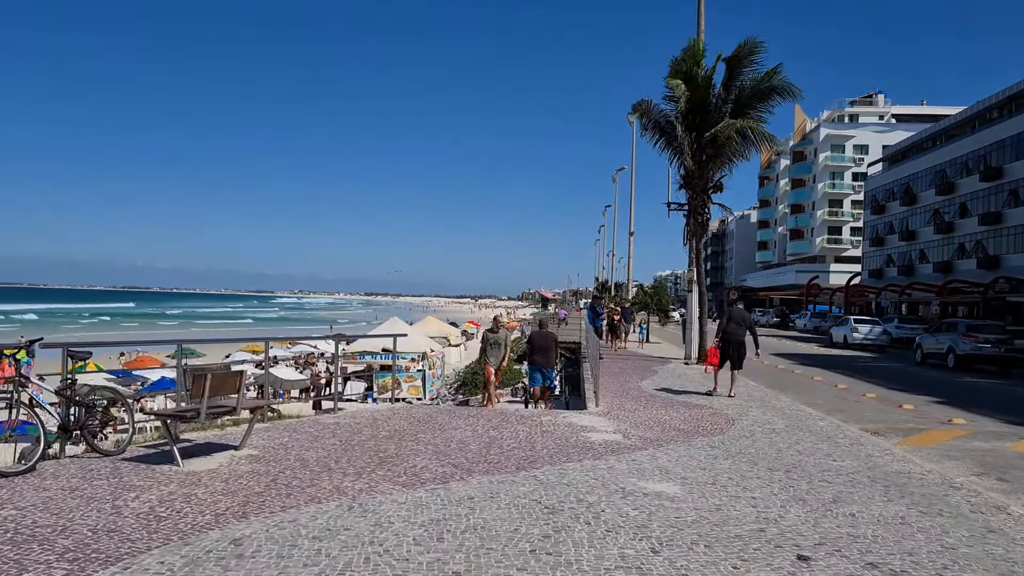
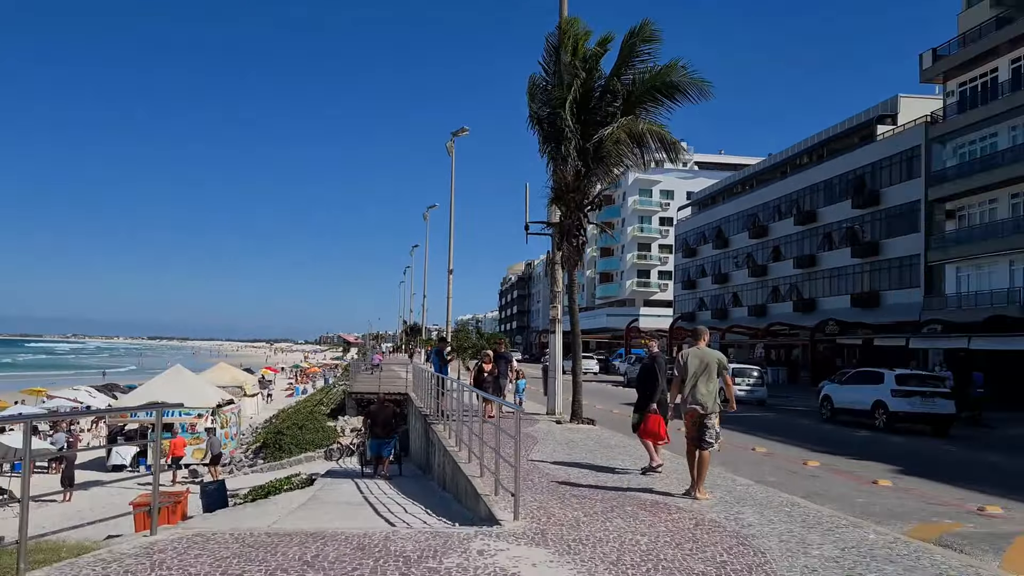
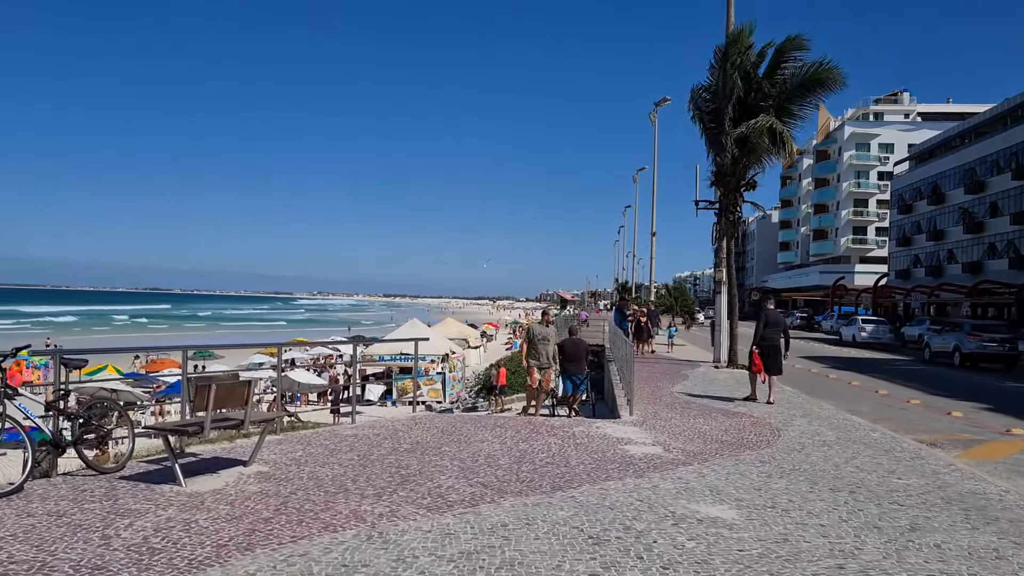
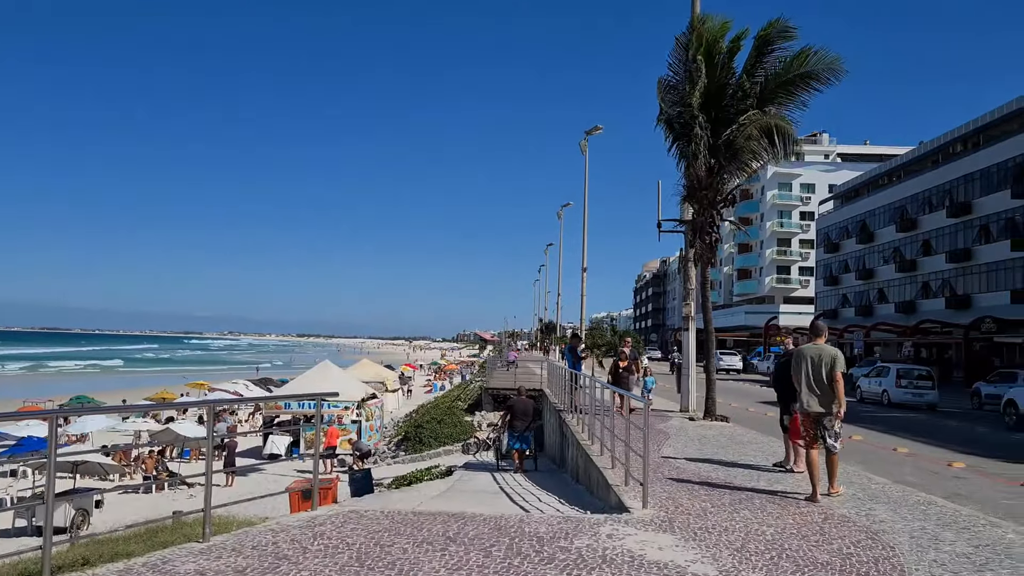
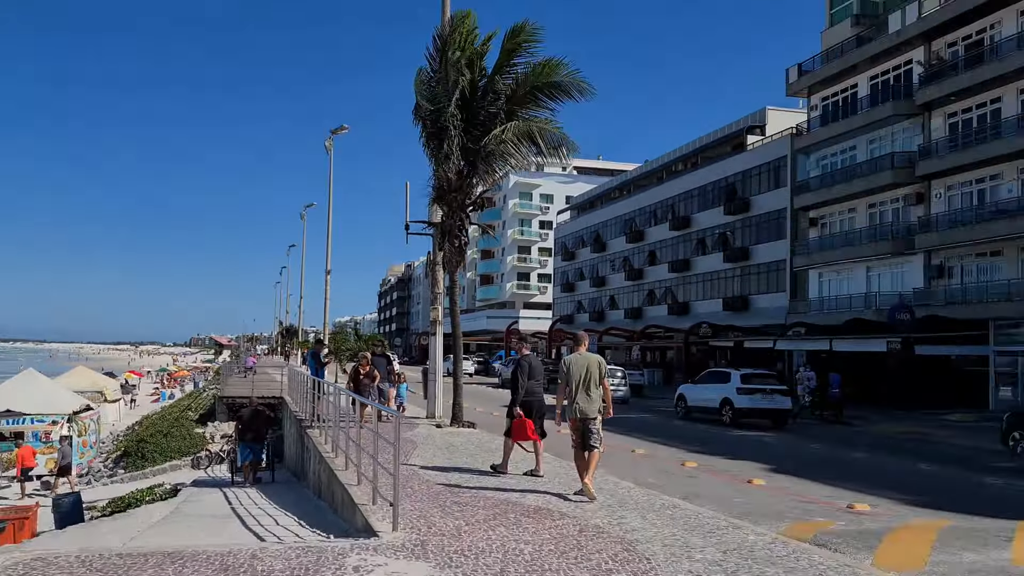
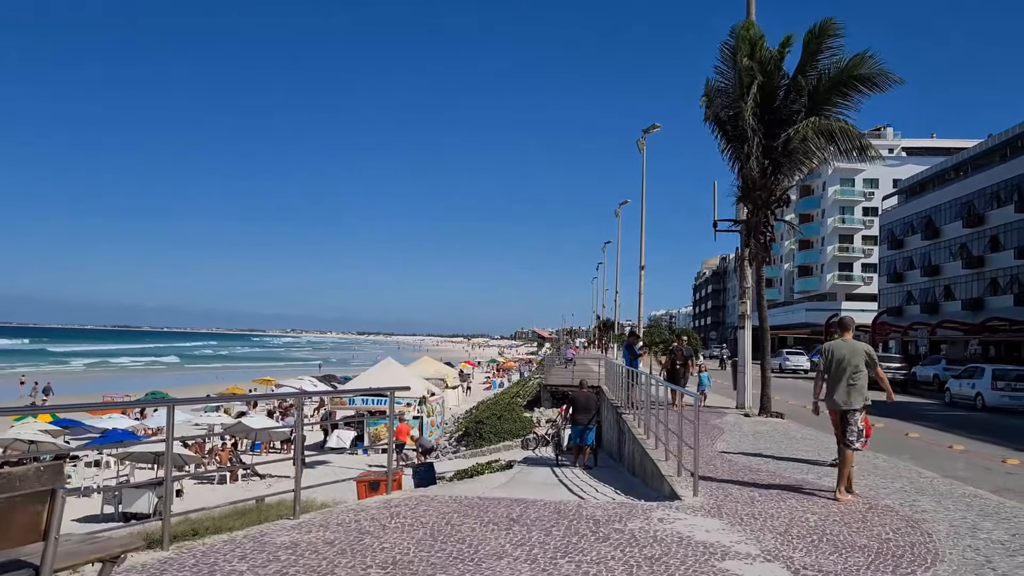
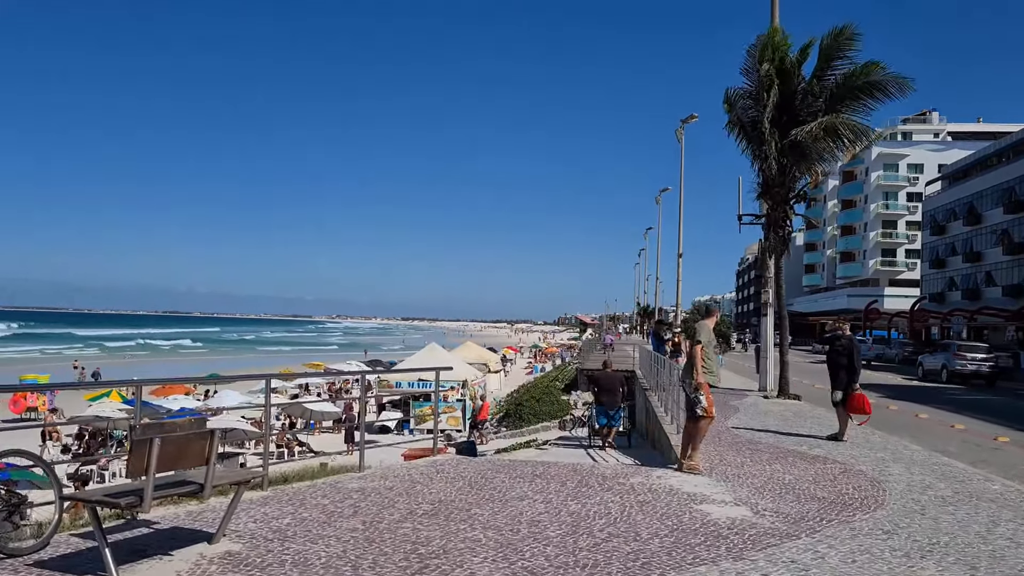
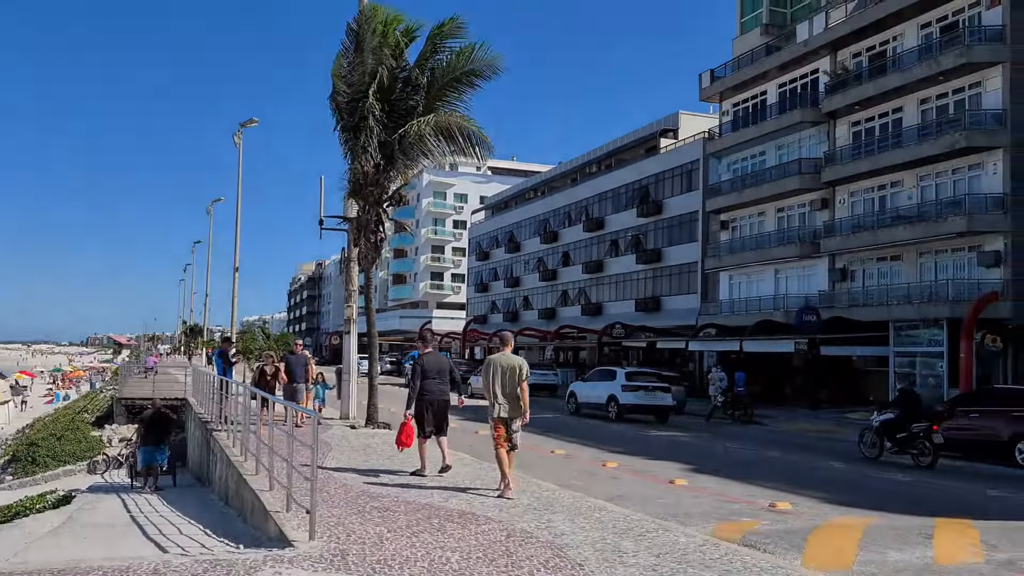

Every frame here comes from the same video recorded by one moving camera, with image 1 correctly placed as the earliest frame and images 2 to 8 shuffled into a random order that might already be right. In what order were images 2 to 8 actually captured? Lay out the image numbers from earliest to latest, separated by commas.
3, 7, 6, 4, 2, 5, 8
